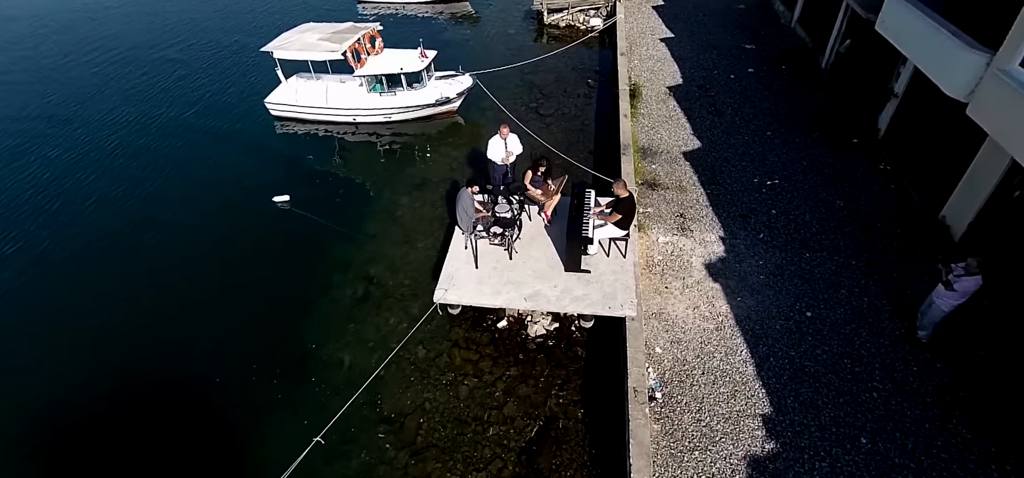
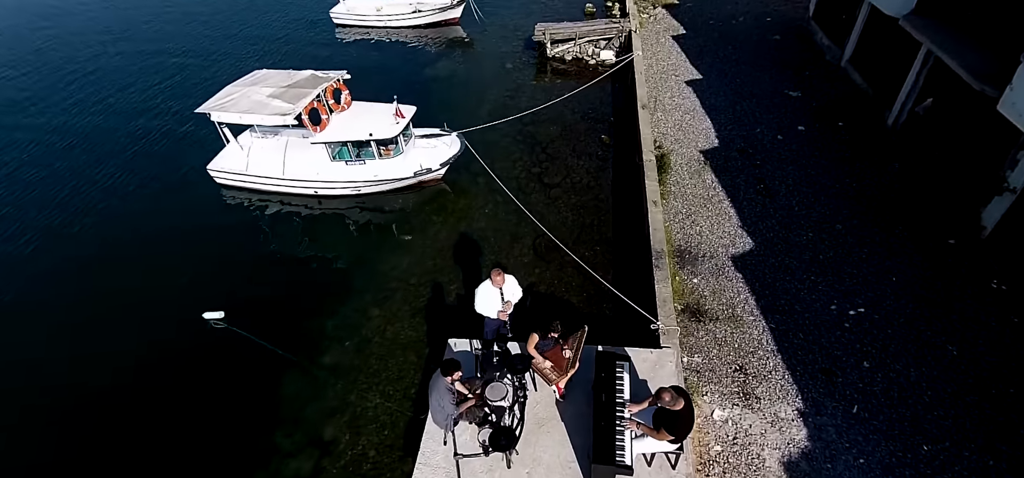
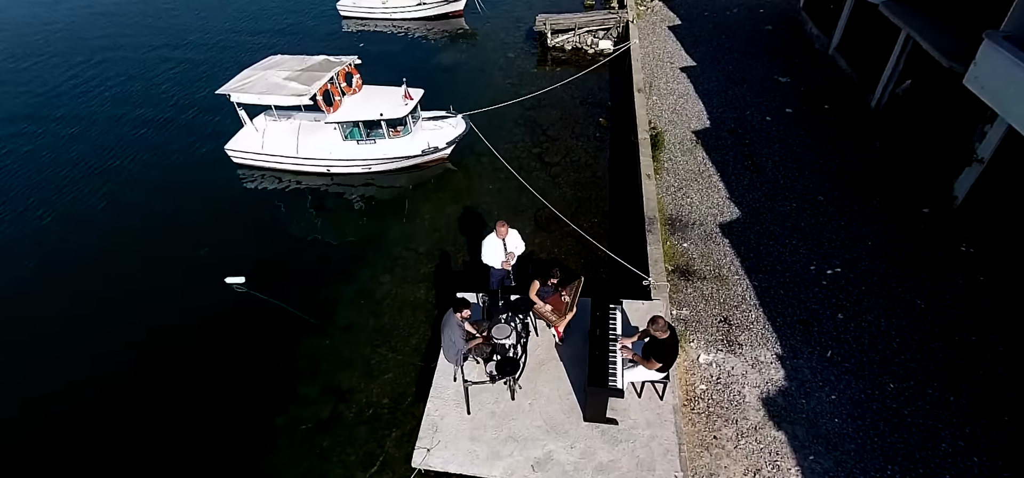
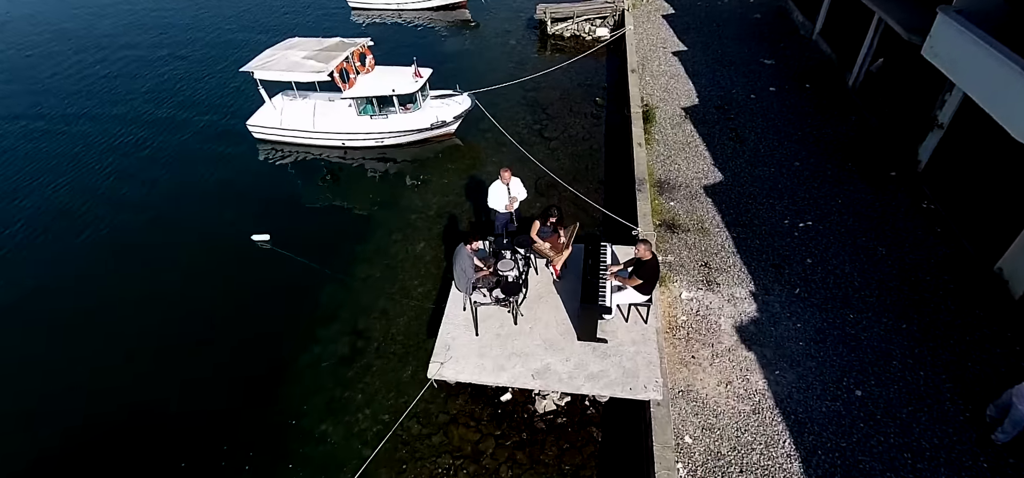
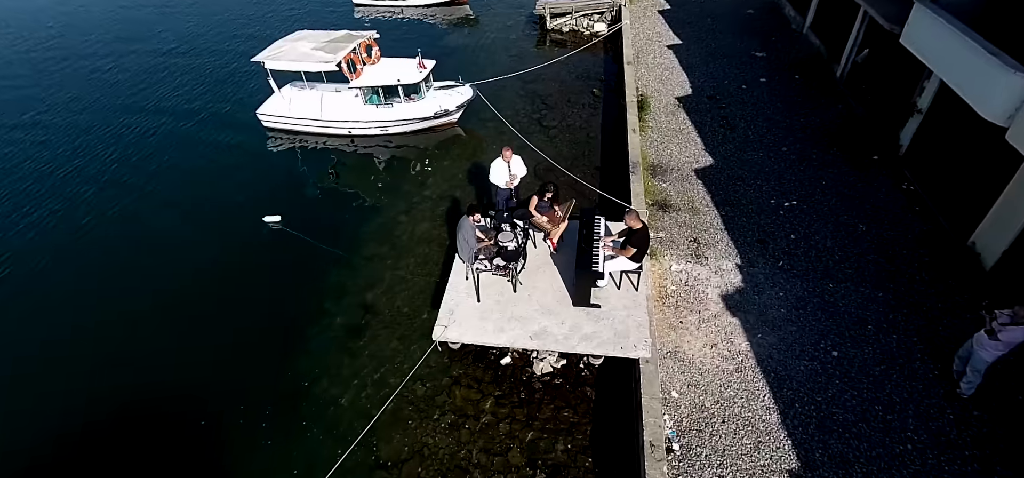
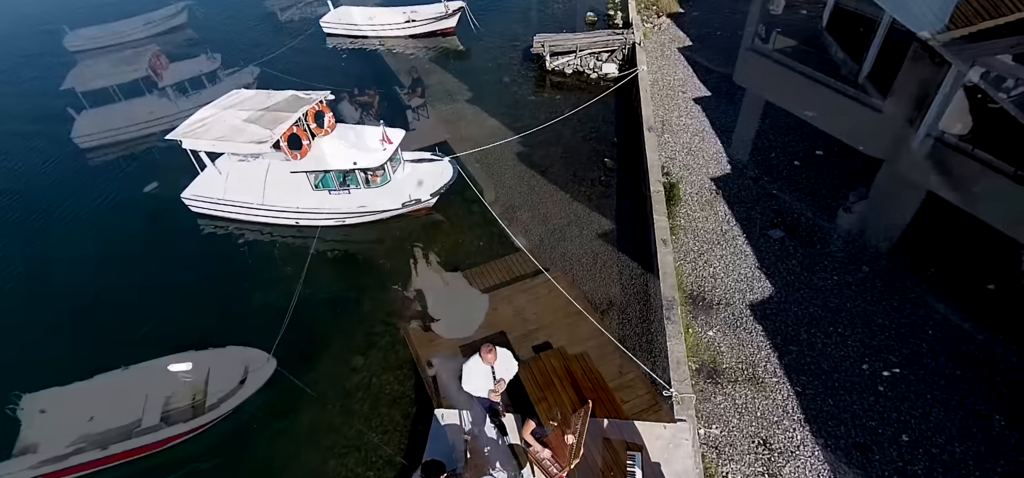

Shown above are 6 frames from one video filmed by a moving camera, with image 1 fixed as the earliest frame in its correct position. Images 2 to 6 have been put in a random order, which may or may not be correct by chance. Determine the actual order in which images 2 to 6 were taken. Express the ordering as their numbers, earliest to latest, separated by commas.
5, 4, 3, 2, 6
